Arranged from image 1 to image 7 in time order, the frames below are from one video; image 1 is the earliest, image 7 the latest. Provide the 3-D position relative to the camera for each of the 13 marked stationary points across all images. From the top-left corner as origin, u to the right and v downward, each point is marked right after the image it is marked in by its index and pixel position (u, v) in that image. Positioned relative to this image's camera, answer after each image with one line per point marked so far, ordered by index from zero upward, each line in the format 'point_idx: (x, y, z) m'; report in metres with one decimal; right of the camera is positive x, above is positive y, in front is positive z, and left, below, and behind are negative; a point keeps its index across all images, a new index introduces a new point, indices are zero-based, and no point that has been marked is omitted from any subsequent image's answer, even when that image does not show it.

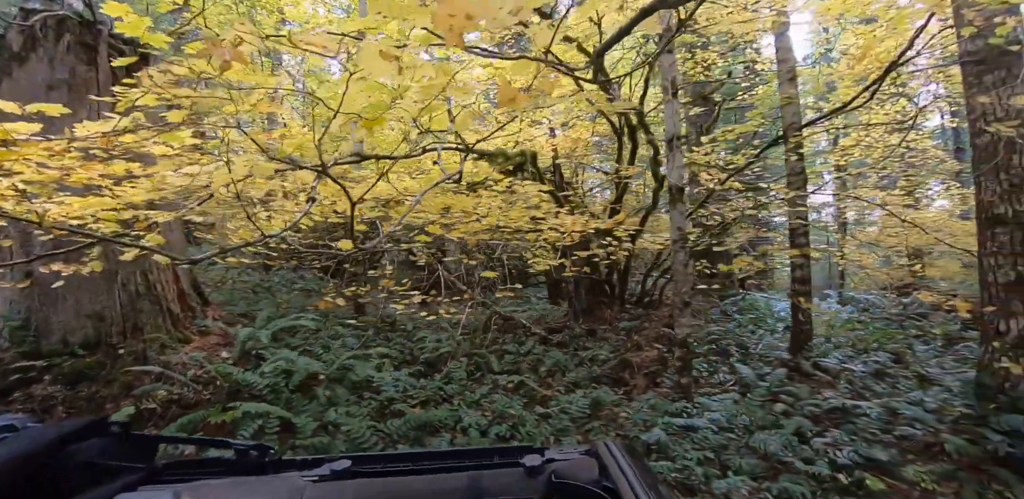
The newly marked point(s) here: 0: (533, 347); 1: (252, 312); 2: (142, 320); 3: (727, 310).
0: (+0.3, -1.6, +7.4) m
1: (-4.0, -0.9, +7.0) m
2: (-4.2, -0.8, +5.2) m
3: (+4.3, -1.2, +9.2) m
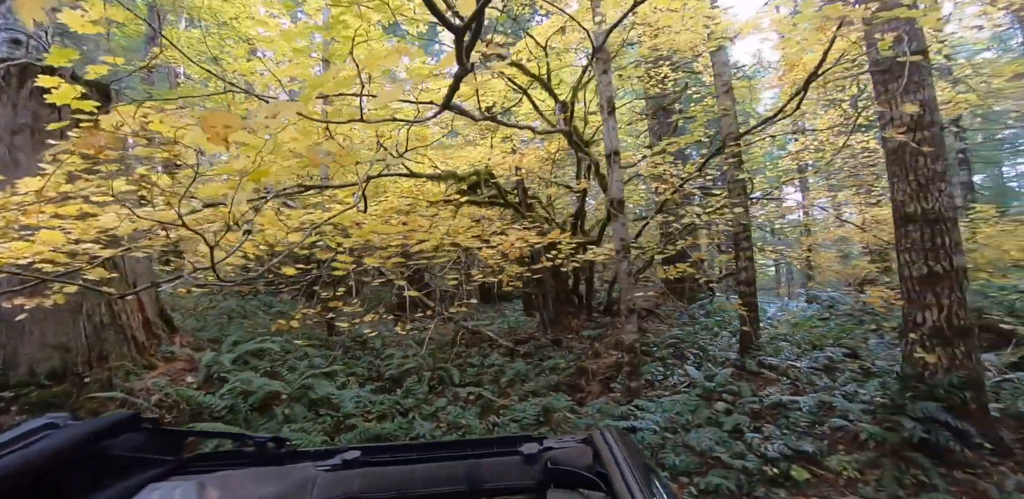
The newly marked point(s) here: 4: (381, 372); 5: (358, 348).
0: (-0.3, -1.8, +7.6) m
1: (-4.6, -1.4, +7.2) m
2: (-4.8, -1.2, +5.4) m
3: (+3.7, -1.3, +9.5) m
4: (-2.0, -1.9, +7.2) m
5: (-2.6, -1.7, +7.9) m
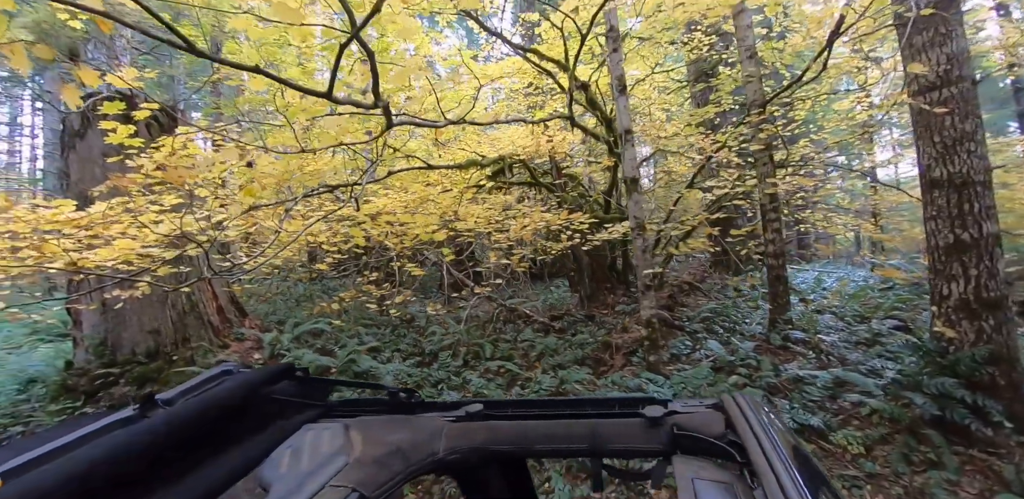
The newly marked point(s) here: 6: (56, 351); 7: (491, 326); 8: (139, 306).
0: (+0.3, -1.5, +8.0) m
1: (-4.1, -1.2, +8.2) m
2: (-4.5, -1.2, +6.5) m
3: (+4.5, -0.8, +9.2) m
4: (-1.5, -1.7, +7.8) m
5: (-2.0, -1.4, +8.6) m
6: (-6.6, -1.4, +6.6) m
7: (-0.4, -1.4, +8.5) m
8: (-4.8, -0.7, +5.9) m
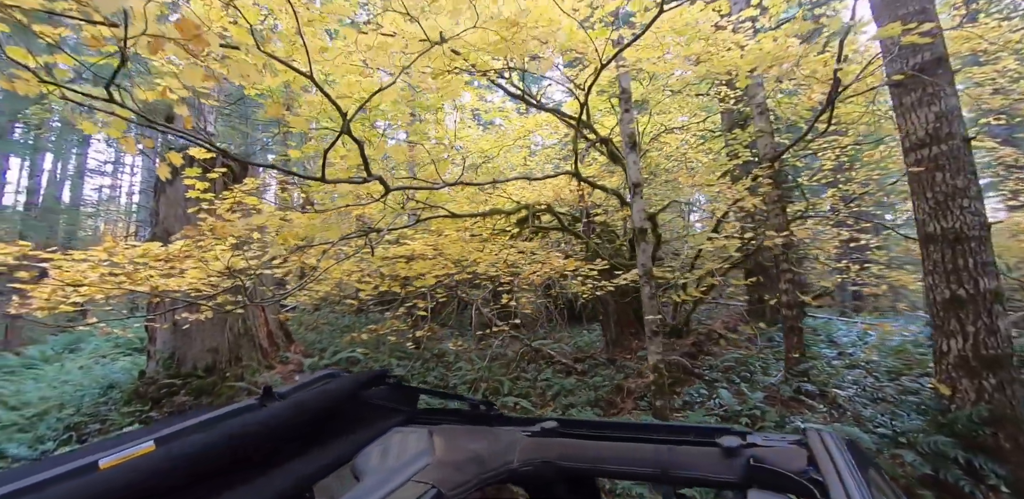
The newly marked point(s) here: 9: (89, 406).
0: (+0.6, -2.3, +8.3) m
1: (-3.6, -1.9, +9.0) m
2: (-4.3, -1.7, +7.3) m
3: (+5.0, -1.7, +9.0) m
4: (-1.2, -2.4, +8.3) m
5: (-1.6, -2.2, +9.1) m
6: (-6.3, -1.9, +7.7) m
7: (0.0, -2.2, +8.8) m
8: (-4.6, -1.2, +6.9) m
9: (-6.1, -2.2, +6.6) m
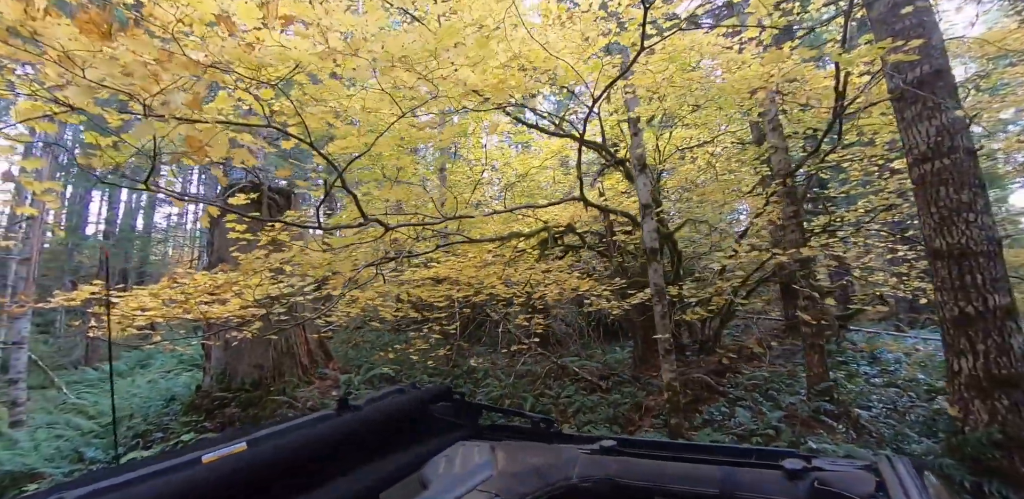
0: (+1.1, -2.6, +8.4) m
1: (-3.1, -2.4, +9.6) m
2: (-3.9, -2.1, +8.0) m
3: (+5.5, -2.0, +8.7) m
4: (-0.7, -2.7, +8.6) m
5: (-1.0, -2.6, +9.5) m
6: (-5.9, -2.4, +8.5) m
7: (+0.5, -2.6, +9.0) m
8: (-4.3, -1.6, +7.6) m
9: (-5.8, -2.7, +7.4) m
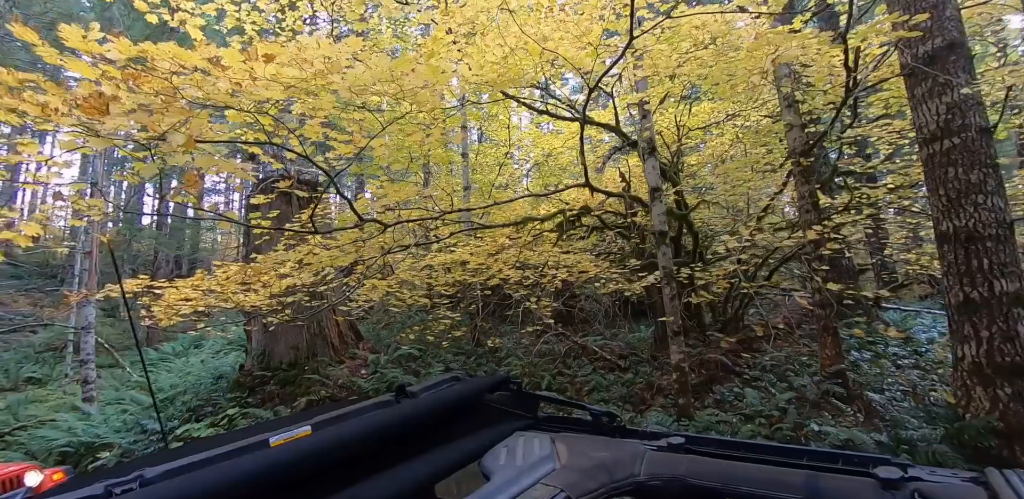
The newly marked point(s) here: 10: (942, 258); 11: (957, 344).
0: (+1.4, -2.3, +8.6) m
1: (-2.7, -2.1, +10.1) m
2: (-3.6, -1.9, +8.6) m
3: (+5.8, -1.6, +8.5) m
4: (-0.3, -2.4, +8.9) m
5: (-0.6, -2.3, +9.9) m
6: (-5.6, -2.2, +9.3) m
7: (+0.9, -2.2, +9.3) m
8: (-4.1, -1.4, +8.2) m
9: (-5.5, -2.6, +8.2) m
10: (+3.9, -0.1, +4.2) m
11: (+3.9, -0.8, +4.0) m
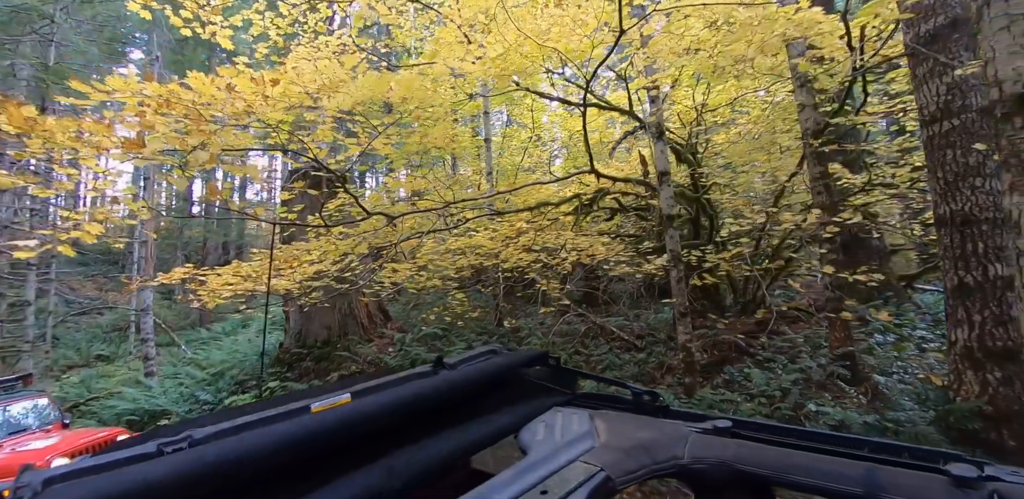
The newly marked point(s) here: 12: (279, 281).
0: (+1.8, -2.0, +8.8) m
1: (-2.2, -1.7, +10.7) m
2: (-3.2, -1.6, +9.2) m
3: (+6.1, -1.2, +8.4) m
4: (0.0, -2.1, +9.3) m
5: (-0.1, -1.9, +10.3) m
6: (-5.1, -1.9, +10.1) m
7: (+1.3, -1.9, +9.5) m
8: (-3.7, -1.2, +8.9) m
9: (-5.1, -2.3, +9.0) m
10: (+3.9, +0.1, +4.2) m
11: (+3.9, -0.7, +4.0) m
12: (-3.6, -0.5, +7.2) m
